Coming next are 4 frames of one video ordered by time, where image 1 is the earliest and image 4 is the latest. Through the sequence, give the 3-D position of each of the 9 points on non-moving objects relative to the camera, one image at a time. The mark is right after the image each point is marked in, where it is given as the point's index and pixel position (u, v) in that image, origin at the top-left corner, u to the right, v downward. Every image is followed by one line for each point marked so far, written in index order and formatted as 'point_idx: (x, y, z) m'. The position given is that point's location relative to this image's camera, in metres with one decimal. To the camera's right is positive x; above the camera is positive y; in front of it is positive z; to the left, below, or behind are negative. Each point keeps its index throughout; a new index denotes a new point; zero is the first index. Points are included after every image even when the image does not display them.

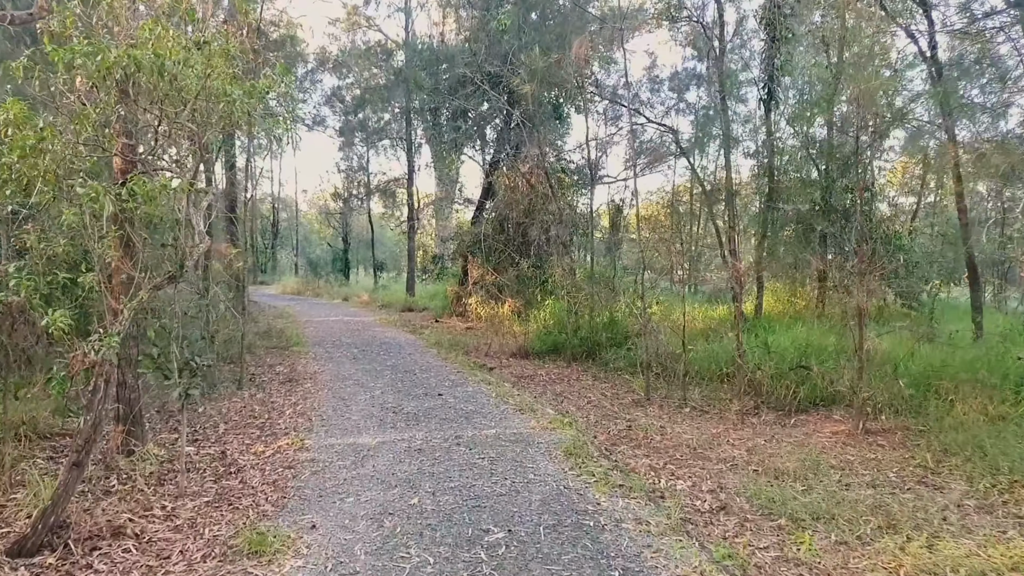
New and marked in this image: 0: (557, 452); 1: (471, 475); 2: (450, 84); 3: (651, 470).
0: (+0.3, -1.0, +4.3) m
1: (-0.2, -1.0, +3.9) m
2: (-1.0, +3.4, +12.2) m
3: (+0.8, -1.0, +4.2) m
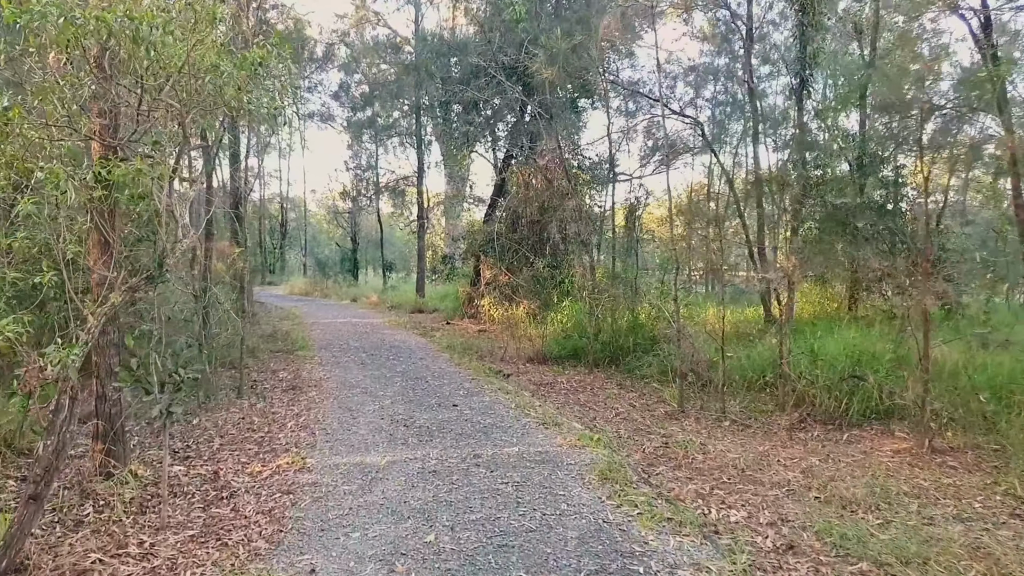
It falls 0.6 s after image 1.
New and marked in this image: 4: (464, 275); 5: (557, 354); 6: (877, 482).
0: (+0.4, -1.0, +3.8) m
1: (-0.1, -1.0, +3.4) m
2: (-0.8, +3.4, +11.7) m
3: (+0.9, -1.1, +3.7) m
4: (-0.9, +0.2, +13.8) m
5: (+0.5, -0.8, +8.4) m
6: (+2.0, -1.1, +4.0) m
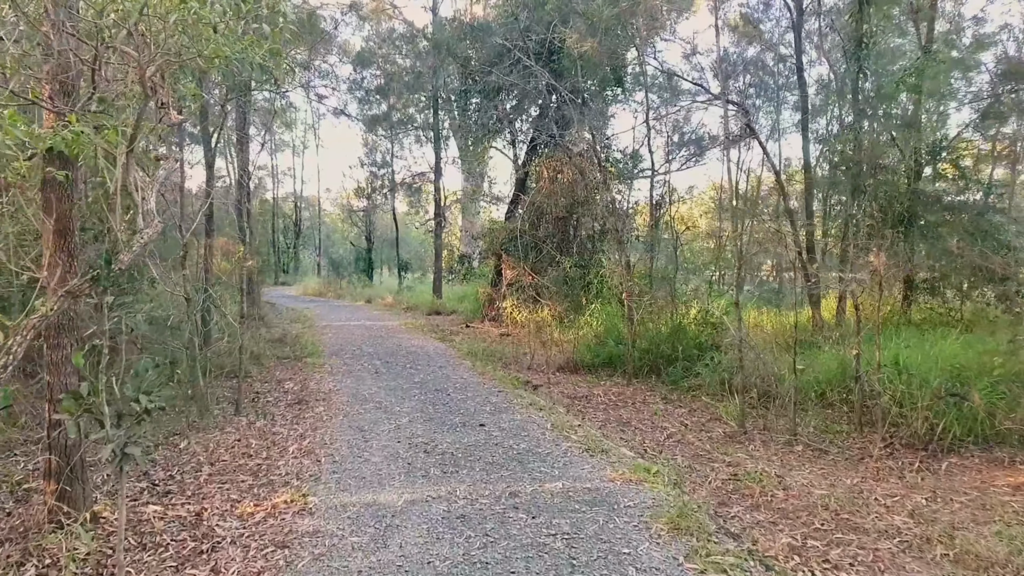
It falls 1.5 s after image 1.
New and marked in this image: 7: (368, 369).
0: (+0.6, -1.0, +3.1) m
1: (+0.1, -1.0, +2.7) m
2: (-0.4, +3.4, +10.9) m
3: (+1.1, -1.1, +2.9) m
4: (-0.5, +0.2, +13.1) m
5: (+0.8, -0.8, +7.7) m
6: (+2.2, -1.1, +3.2) m
7: (-1.4, -0.8, +7.3) m
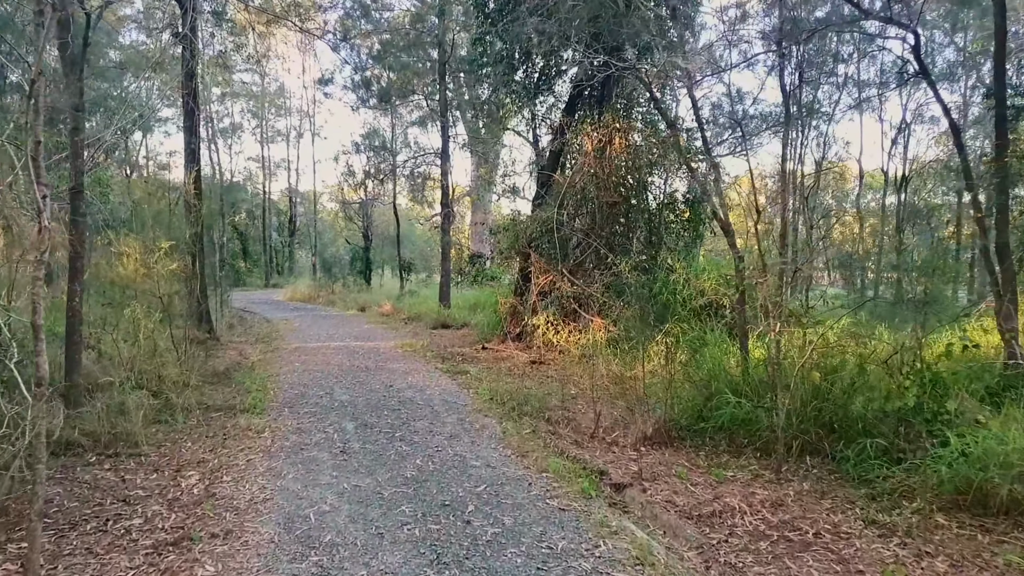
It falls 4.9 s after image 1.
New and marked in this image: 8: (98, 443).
0: (+0.9, -1.1, +0.2) m
1: (+0.4, -1.1, -0.2) m
2: (0.0, +3.2, +8.1) m
3: (+1.4, -1.2, +0.1) m
4: (-0.1, +0.1, +10.3) m
5: (+1.2, -0.9, +4.8) m
6: (+2.5, -1.2, +0.3) m
7: (-1.1, -0.9, +4.5) m
8: (-2.5, -0.9, +4.4) m
